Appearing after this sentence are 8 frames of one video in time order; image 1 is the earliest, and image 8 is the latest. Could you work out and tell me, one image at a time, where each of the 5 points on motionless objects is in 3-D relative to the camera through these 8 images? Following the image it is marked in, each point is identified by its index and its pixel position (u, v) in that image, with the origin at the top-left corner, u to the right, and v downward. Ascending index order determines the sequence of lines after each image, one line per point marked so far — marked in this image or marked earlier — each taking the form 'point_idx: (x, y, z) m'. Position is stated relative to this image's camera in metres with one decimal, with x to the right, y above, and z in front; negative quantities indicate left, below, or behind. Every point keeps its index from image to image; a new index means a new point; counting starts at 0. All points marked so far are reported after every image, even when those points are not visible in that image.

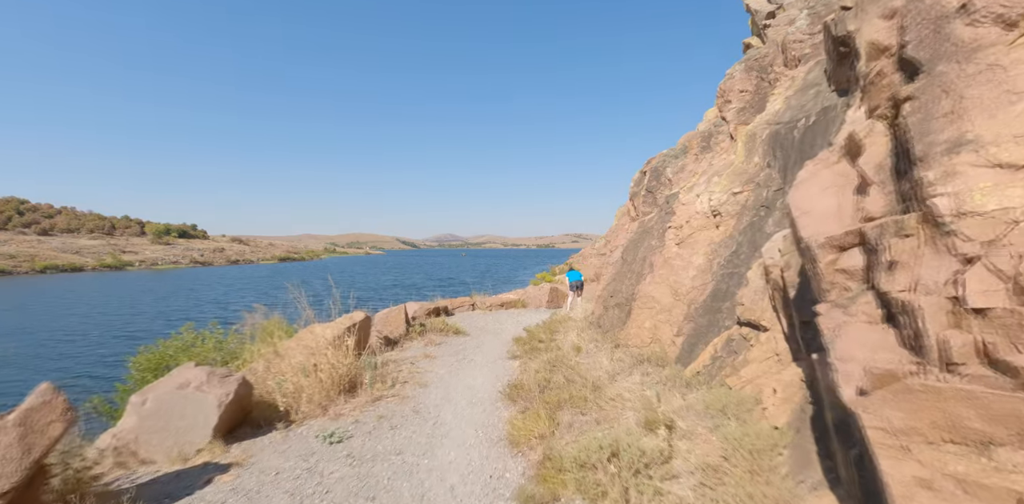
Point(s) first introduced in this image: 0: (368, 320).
0: (-3.1, -1.5, +9.9) m
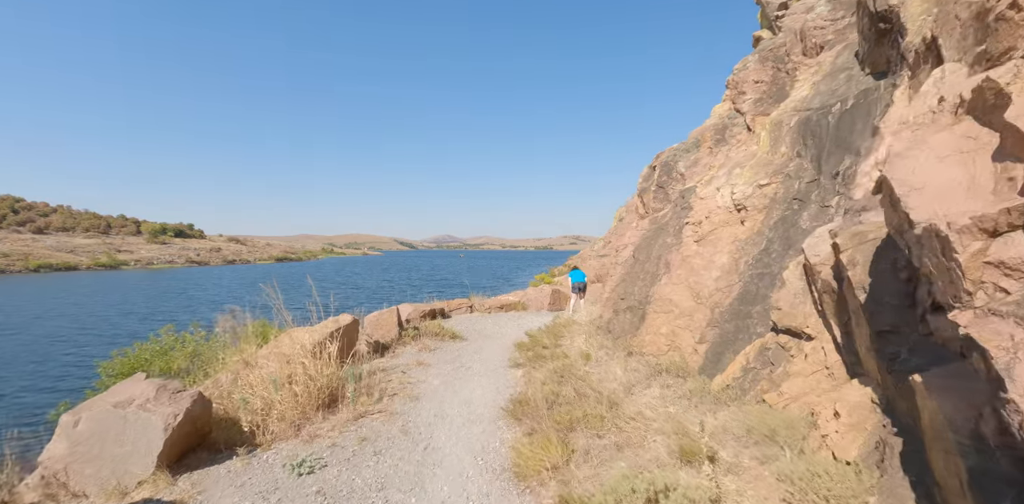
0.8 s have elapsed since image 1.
0: (-3.0, -1.4, +9.0) m
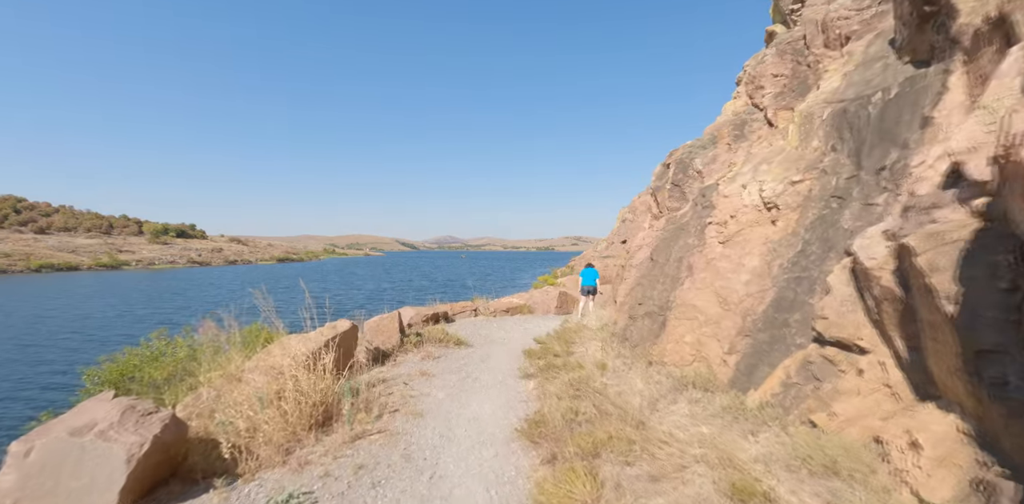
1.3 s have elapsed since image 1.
0: (-2.8, -1.4, +8.4) m
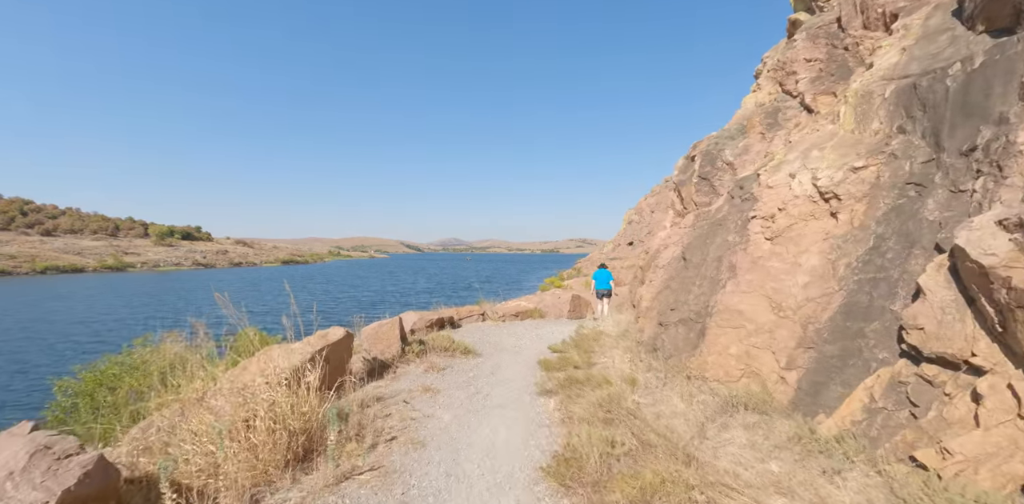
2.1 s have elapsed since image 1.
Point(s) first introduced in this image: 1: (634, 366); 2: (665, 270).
0: (-2.6, -1.4, +7.3) m
1: (+2.1, -1.9, +8.0) m
2: (+3.1, -0.4, +9.6) m
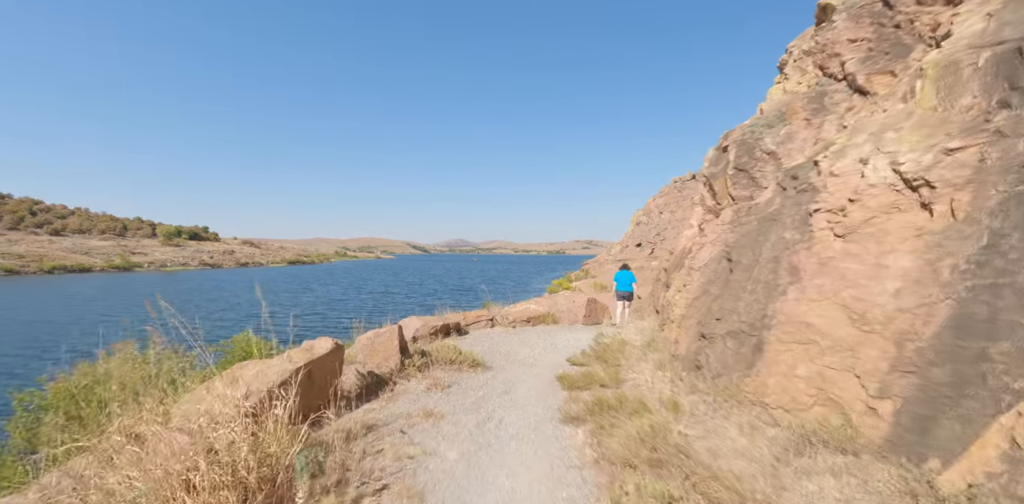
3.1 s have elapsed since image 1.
0: (-2.3, -1.4, +6.2) m
1: (+2.3, -1.9, +6.8) m
2: (+3.3, -0.4, +8.4) m
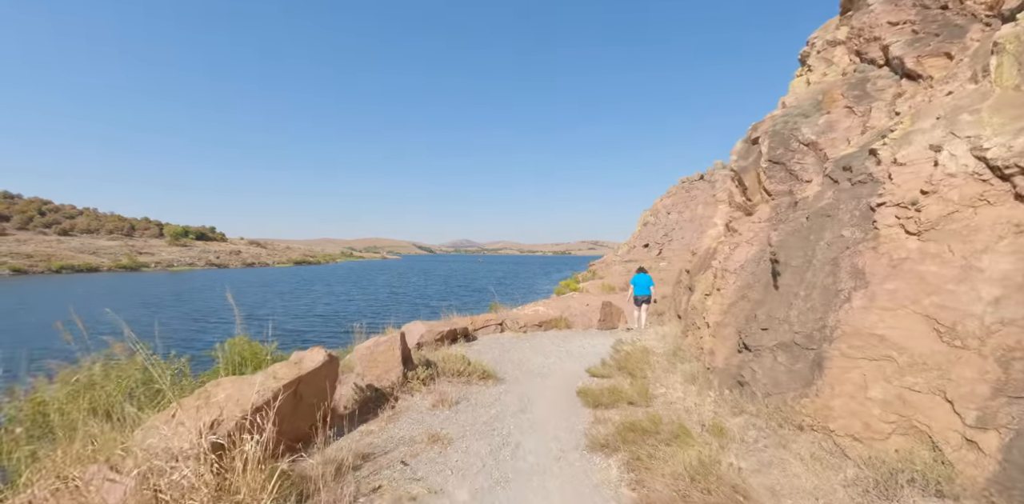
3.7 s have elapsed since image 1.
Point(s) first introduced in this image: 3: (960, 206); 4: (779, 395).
0: (-2.1, -1.4, +5.4) m
1: (+2.5, -1.9, +6.0) m
2: (+3.6, -0.4, +7.6) m
3: (+4.7, +0.5, +4.9) m
4: (+3.0, -1.6, +5.4) m
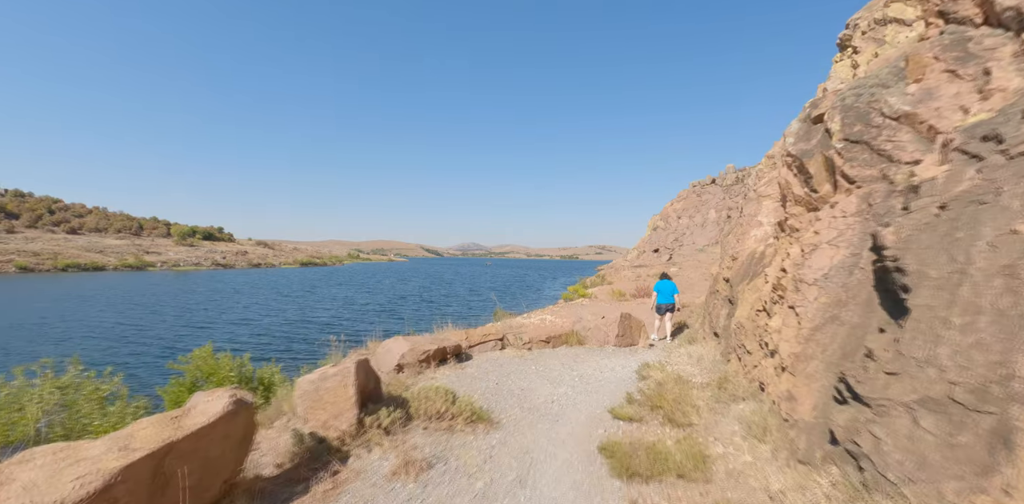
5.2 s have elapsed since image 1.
0: (-2.2, -1.3, +3.4) m
1: (+2.5, -1.9, +3.9) m
2: (+3.6, -0.4, +5.5) m
3: (+4.6, +0.5, +2.9) m
4: (+3.0, -1.7, +3.4) m
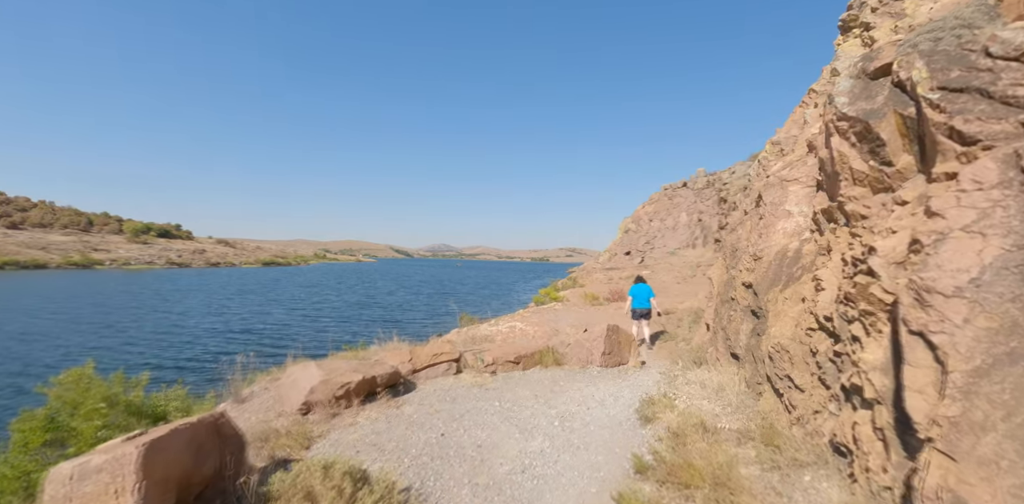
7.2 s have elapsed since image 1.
0: (-2.4, -1.2, +0.9) m
1: (+2.2, -1.8, +1.7) m
2: (+3.2, -0.4, +3.3) m
3: (+4.4, +0.5, +0.8) m
4: (+2.7, -1.6, +1.2) m
